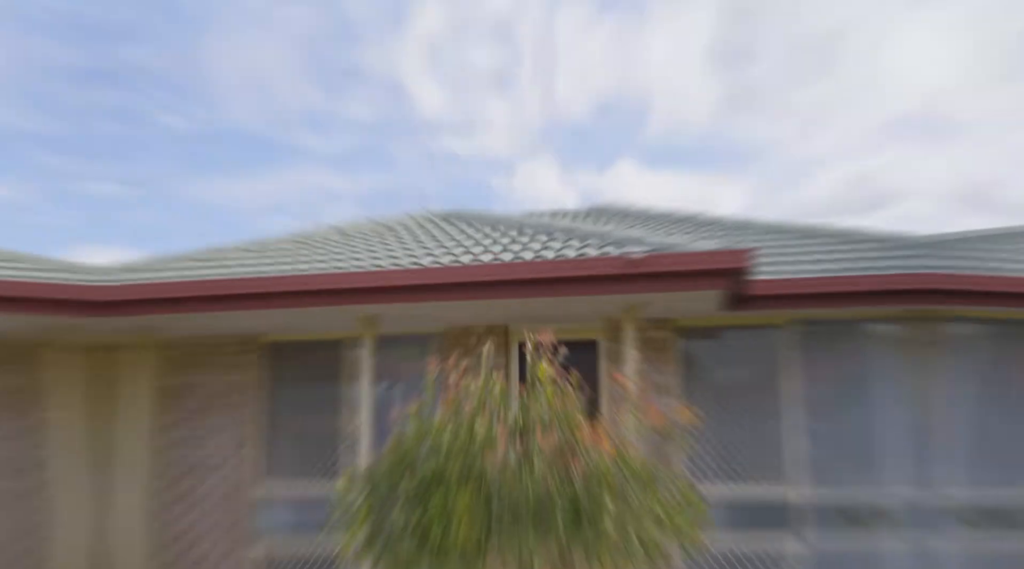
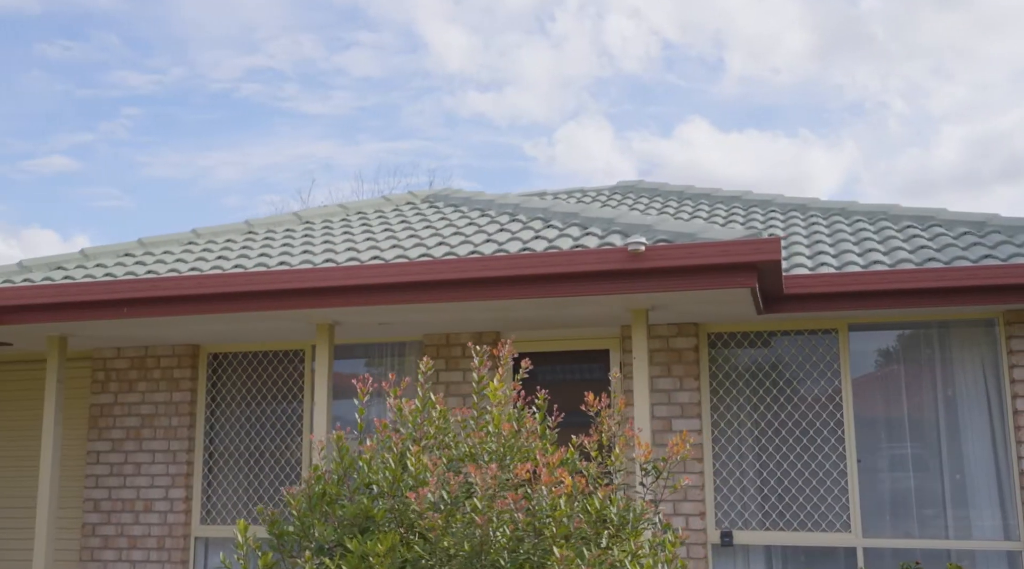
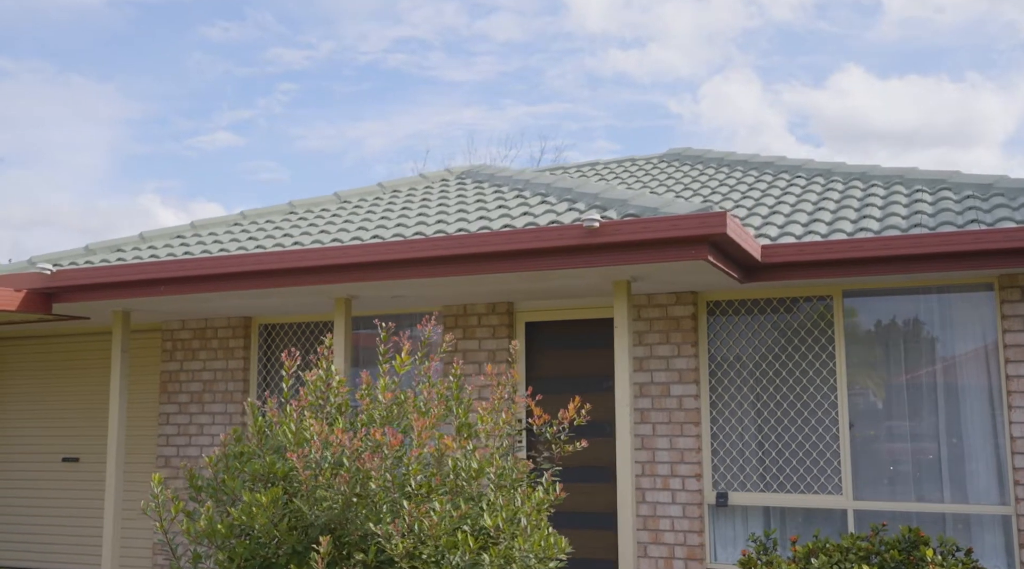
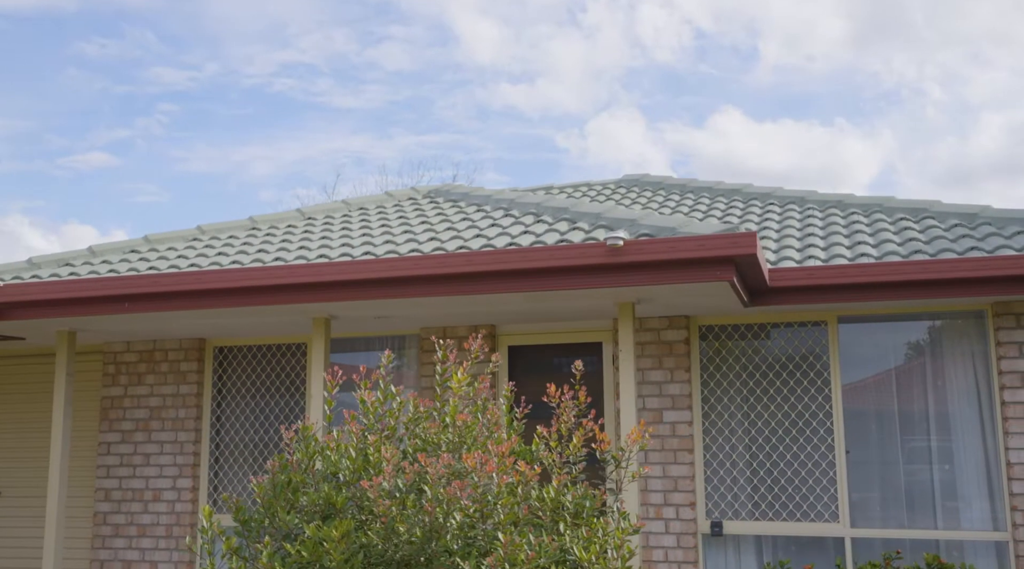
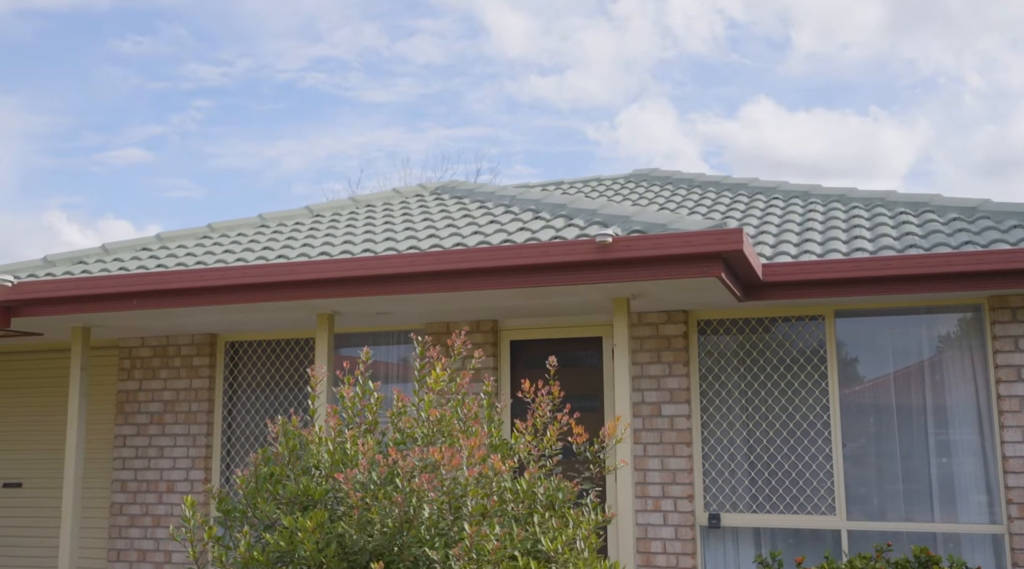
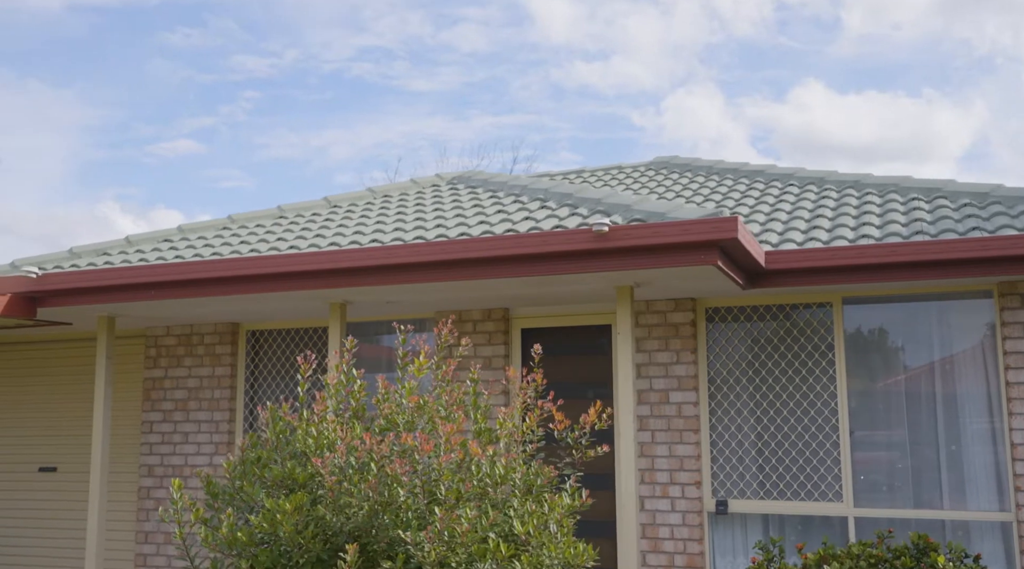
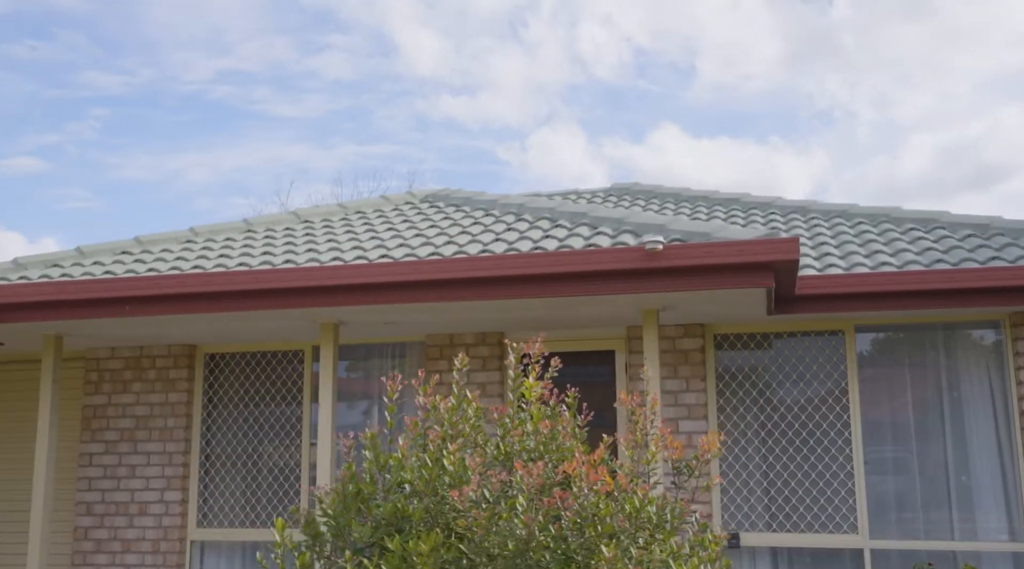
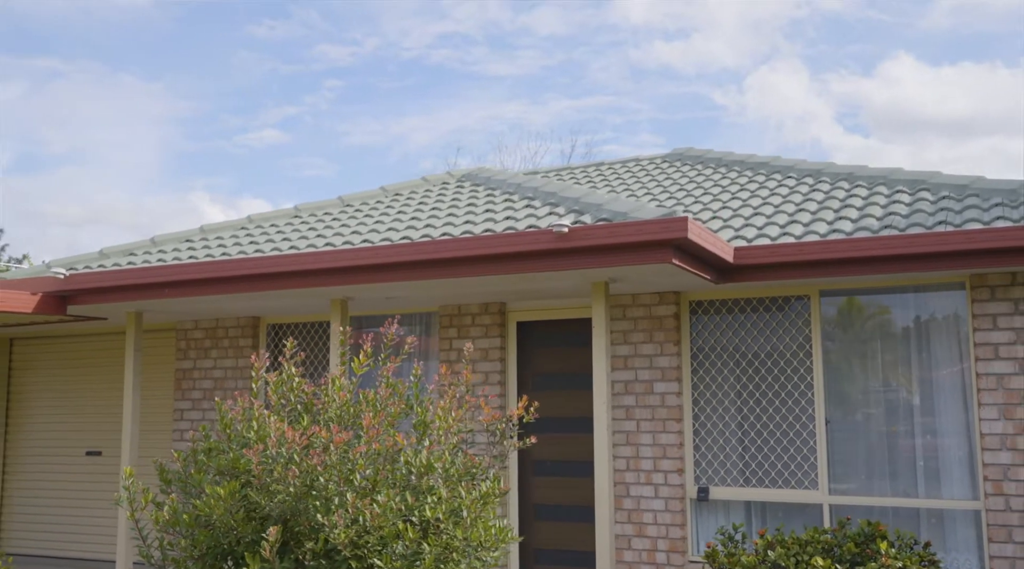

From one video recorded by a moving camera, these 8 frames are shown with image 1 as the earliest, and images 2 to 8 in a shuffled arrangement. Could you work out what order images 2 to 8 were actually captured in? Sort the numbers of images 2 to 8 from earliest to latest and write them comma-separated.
7, 2, 4, 5, 6, 3, 8
